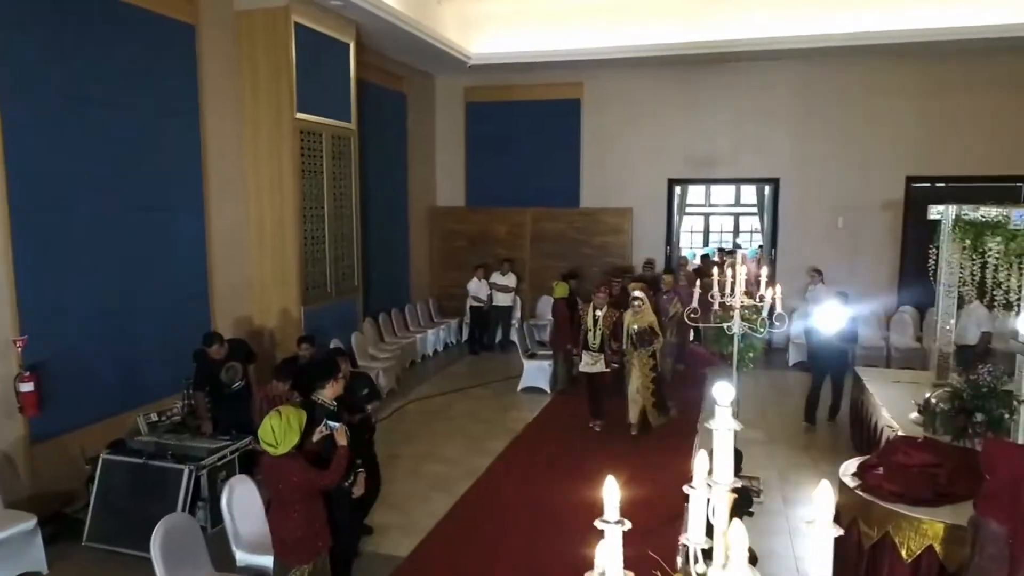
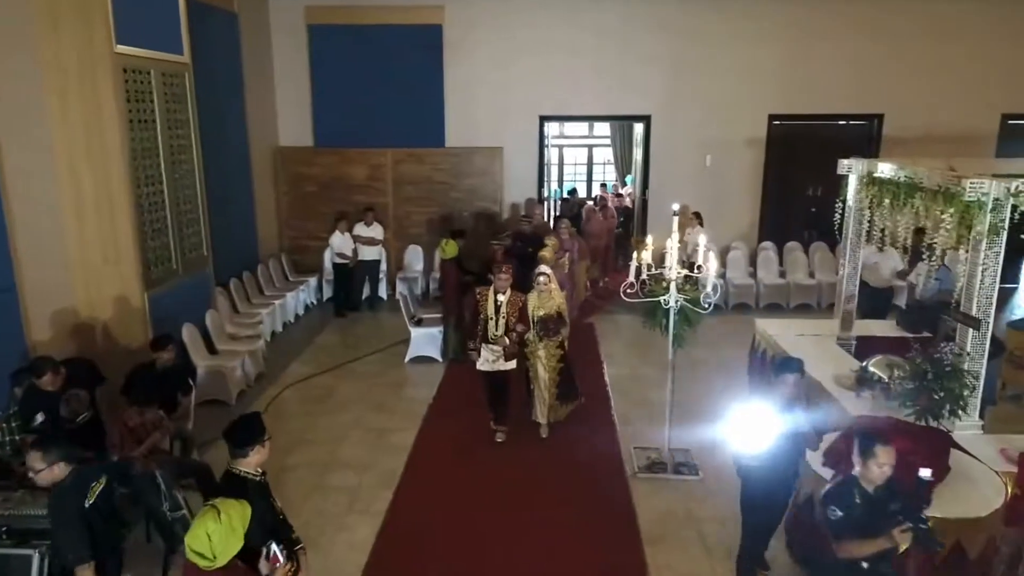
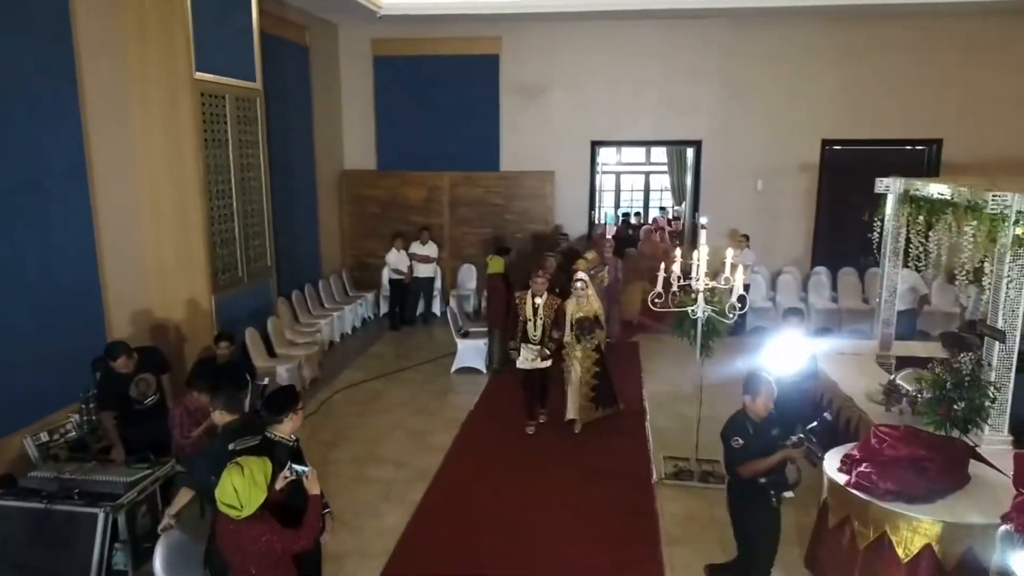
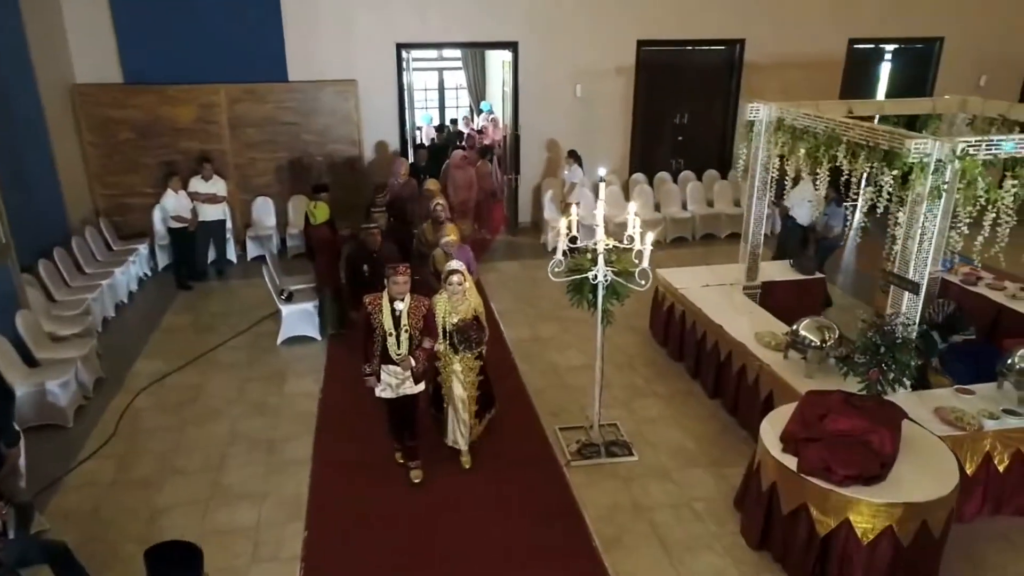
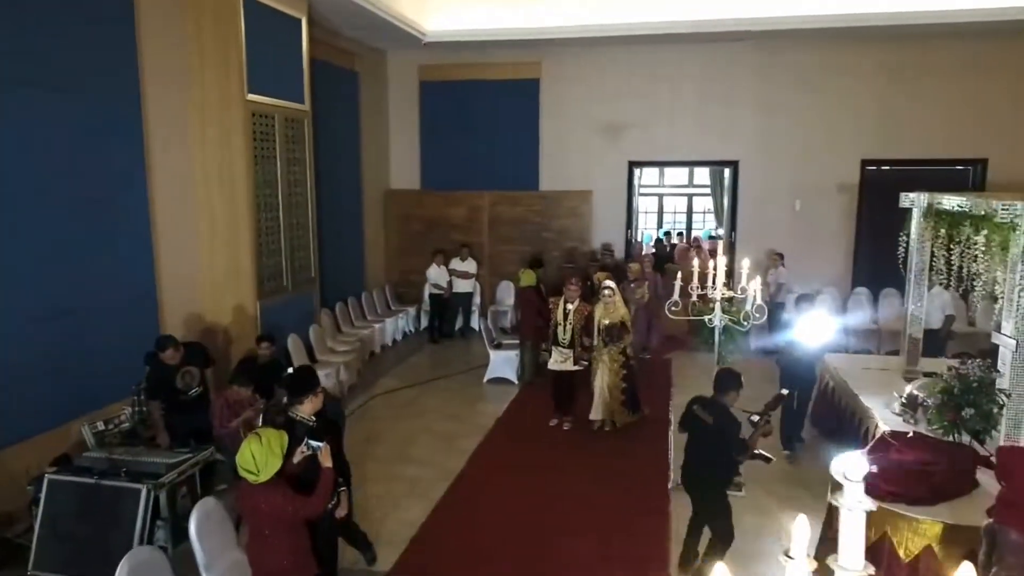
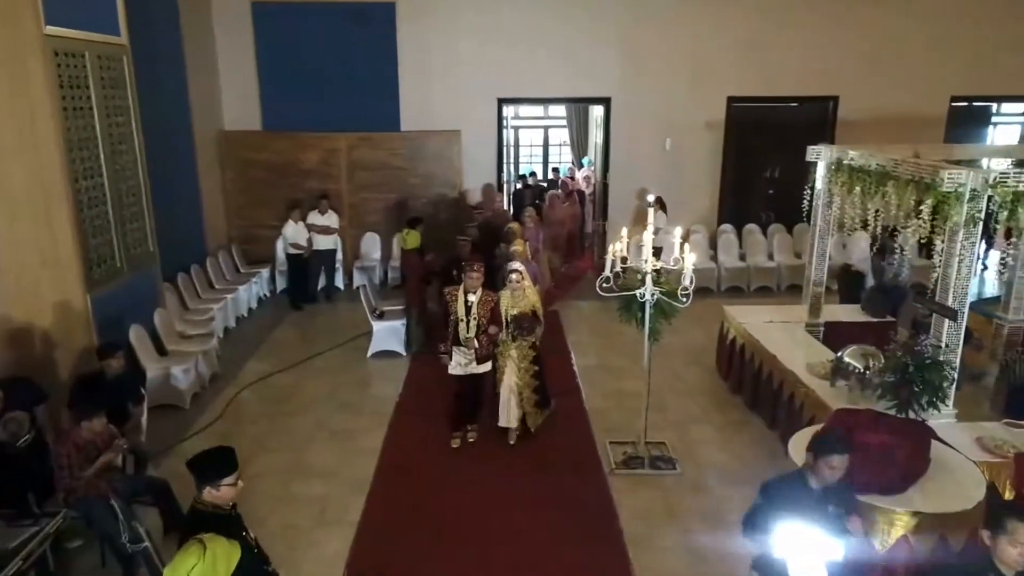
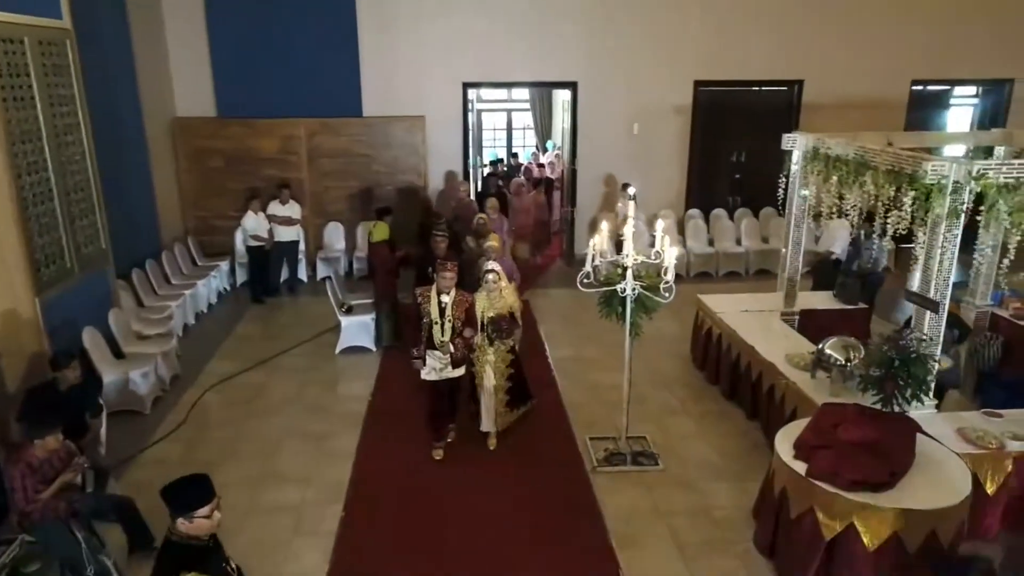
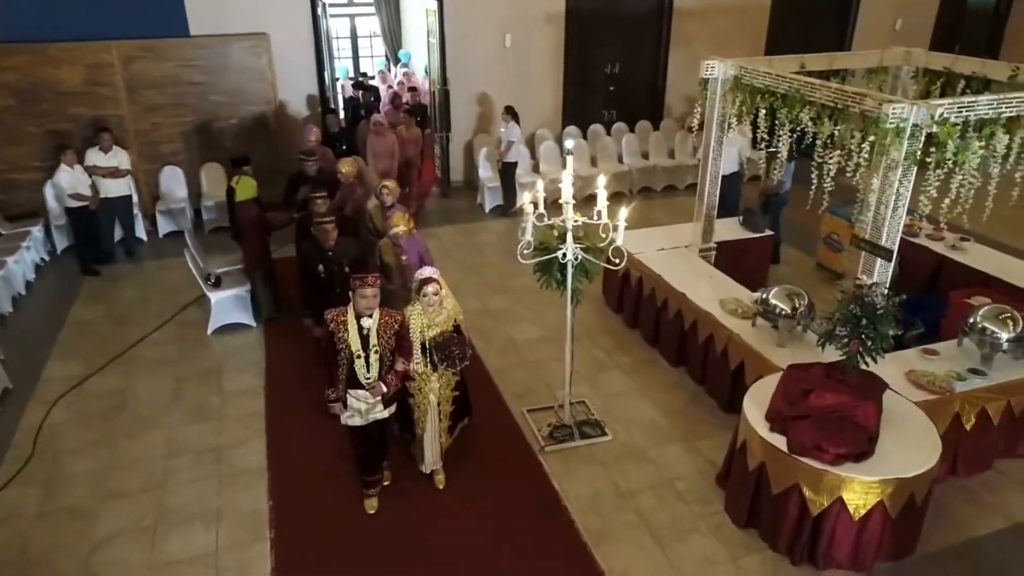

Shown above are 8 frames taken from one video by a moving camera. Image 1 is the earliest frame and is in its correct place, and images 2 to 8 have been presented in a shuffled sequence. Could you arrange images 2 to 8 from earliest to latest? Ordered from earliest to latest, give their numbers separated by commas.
5, 3, 2, 6, 7, 4, 8
